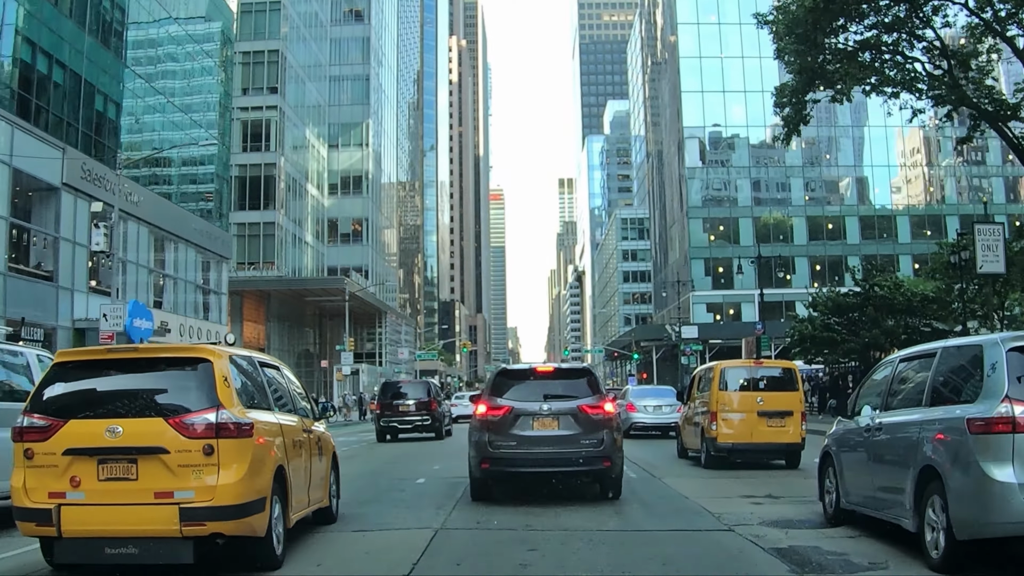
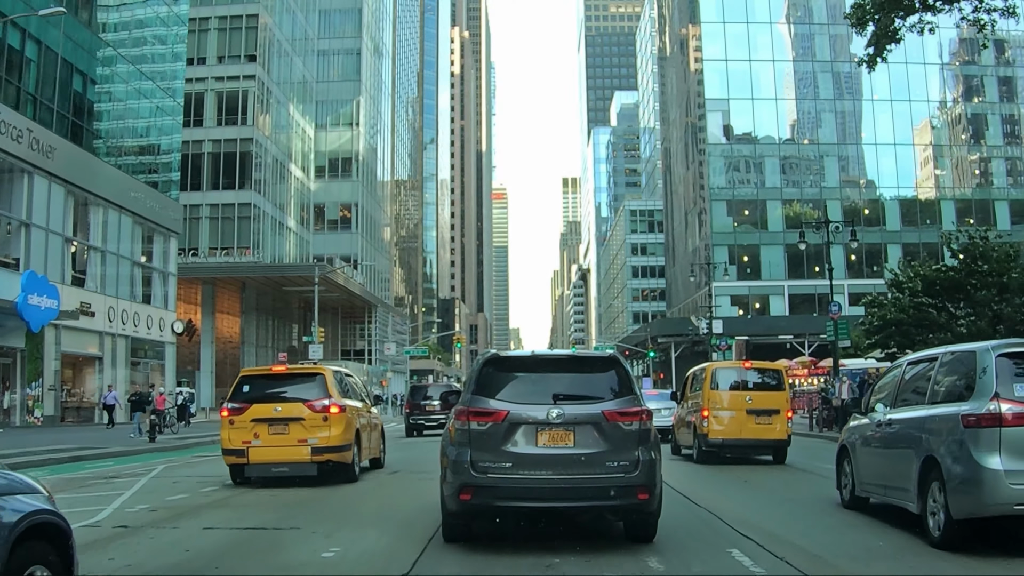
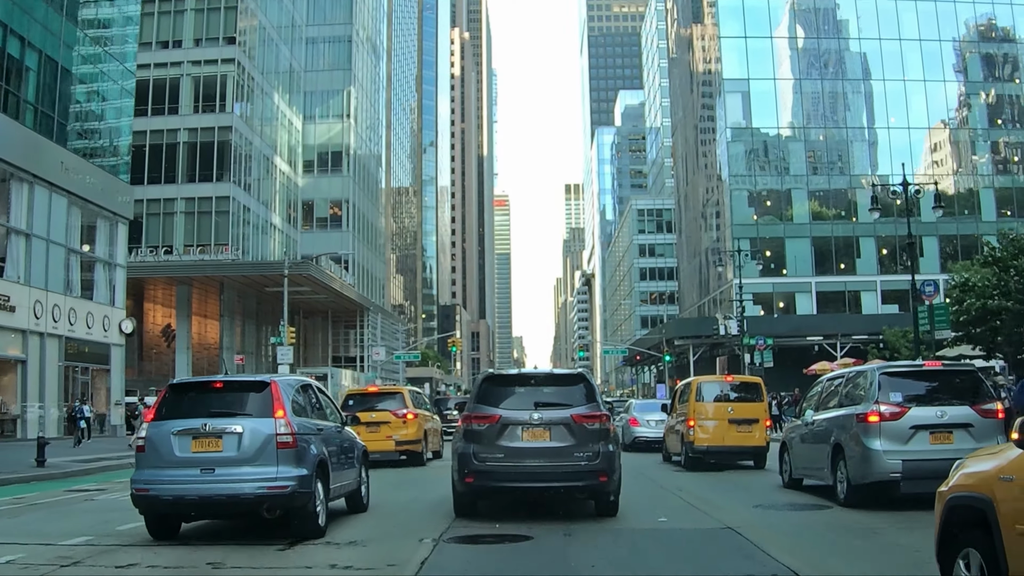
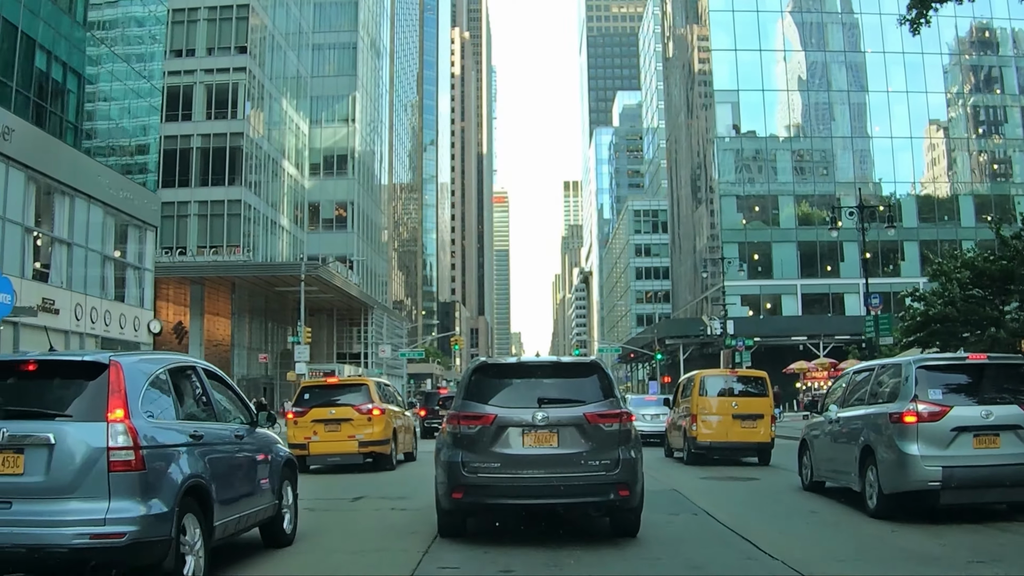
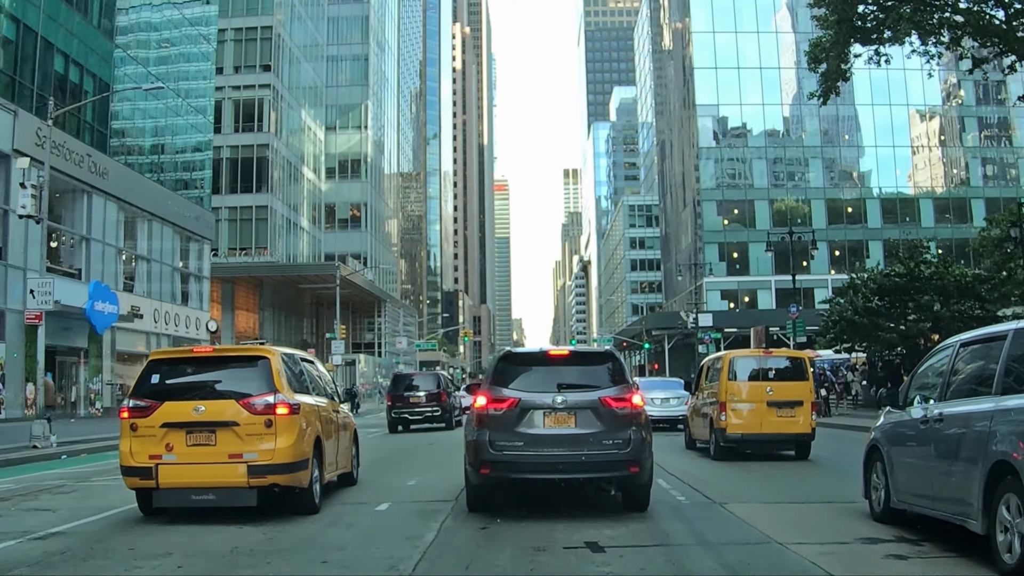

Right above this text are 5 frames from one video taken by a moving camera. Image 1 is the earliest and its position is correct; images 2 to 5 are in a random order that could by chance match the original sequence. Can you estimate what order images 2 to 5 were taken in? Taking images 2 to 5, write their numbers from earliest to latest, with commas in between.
5, 2, 4, 3
